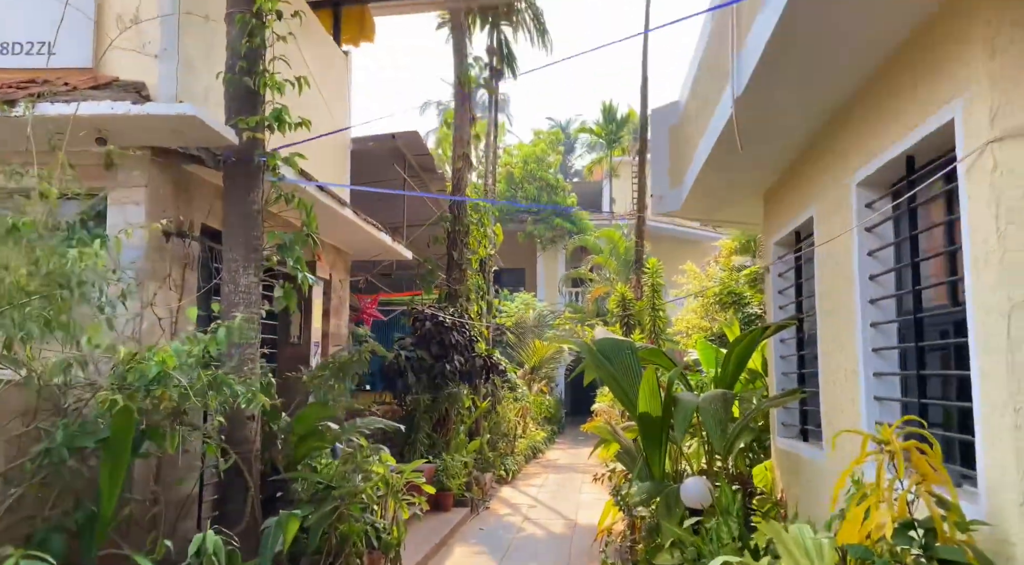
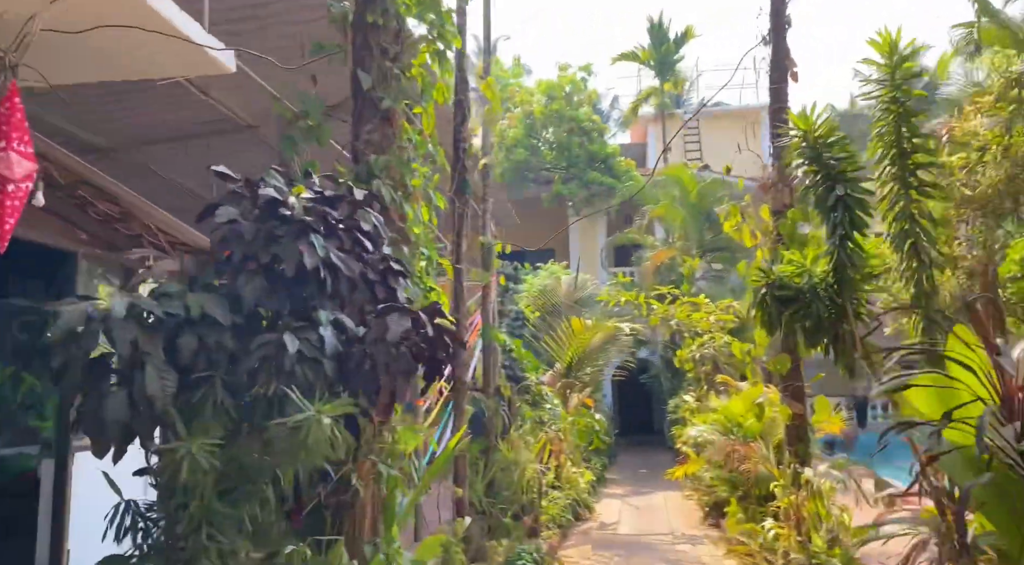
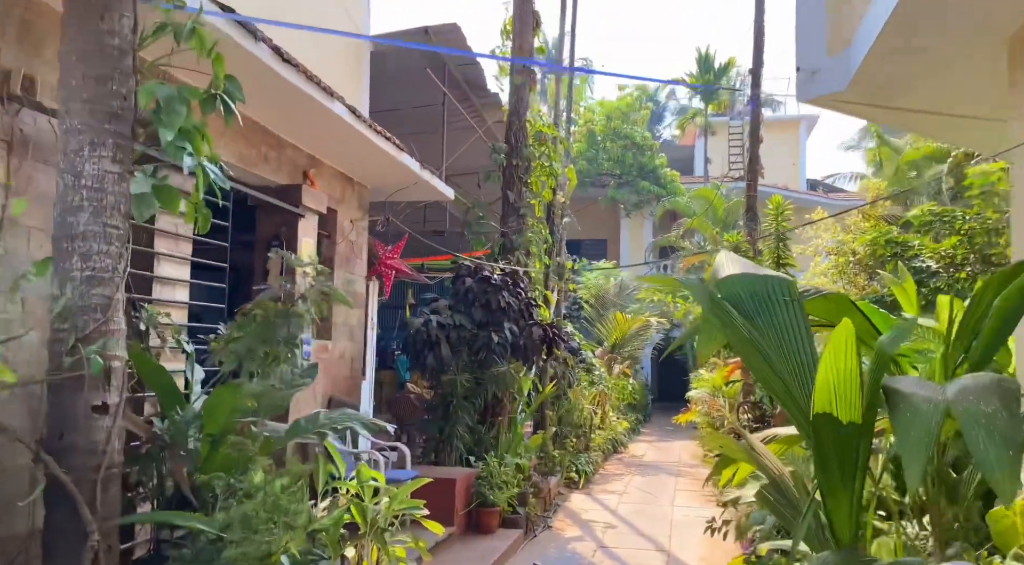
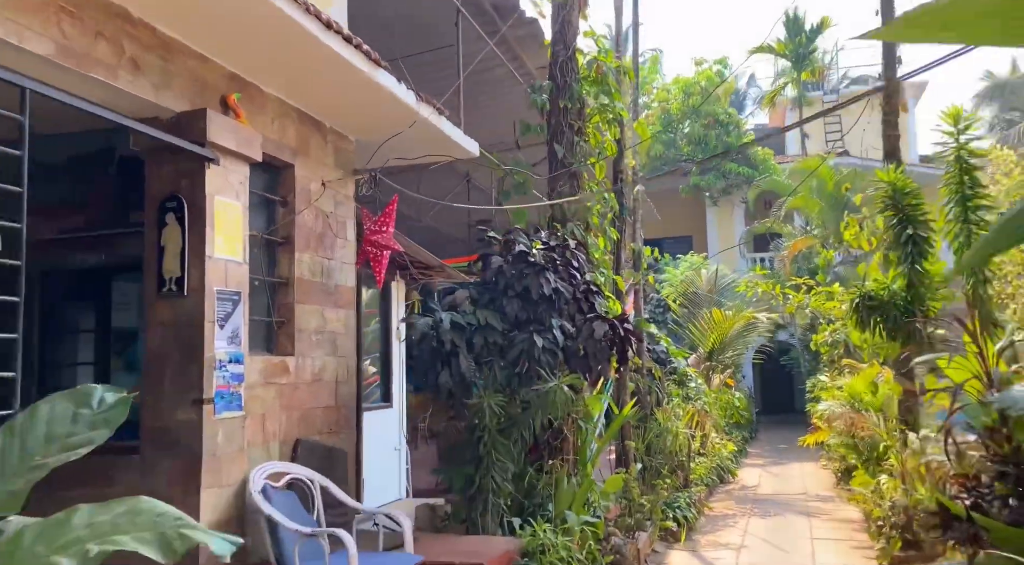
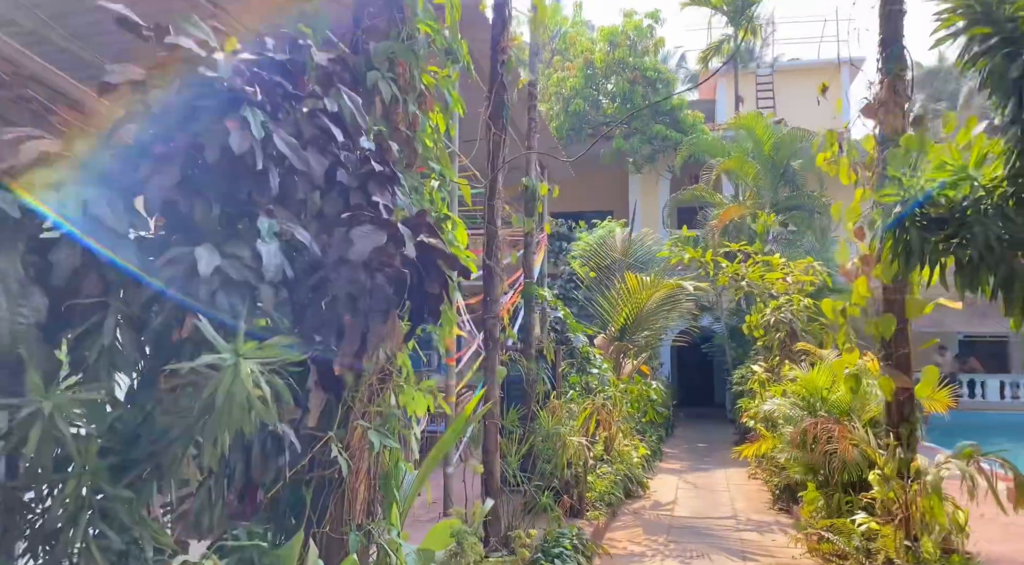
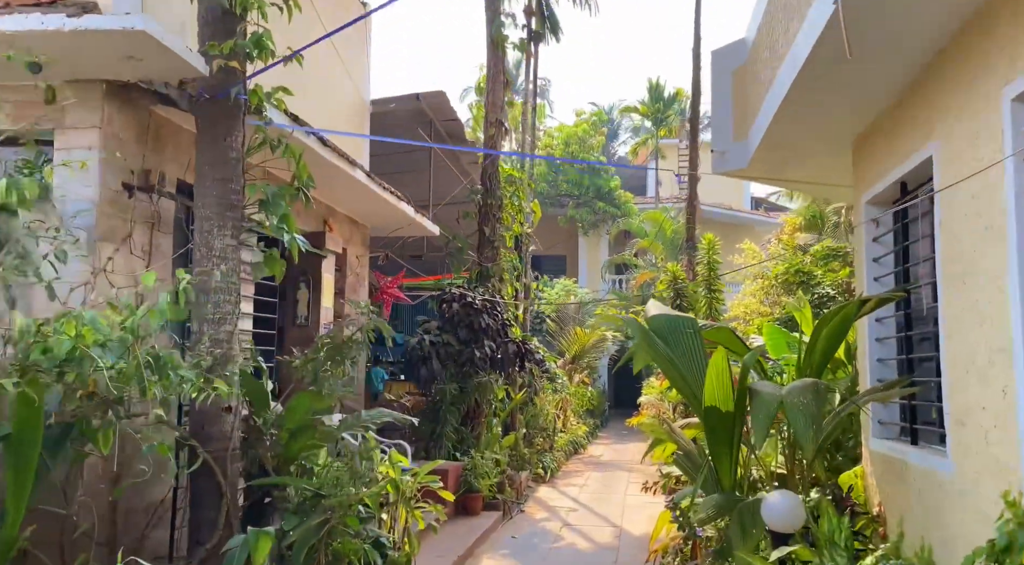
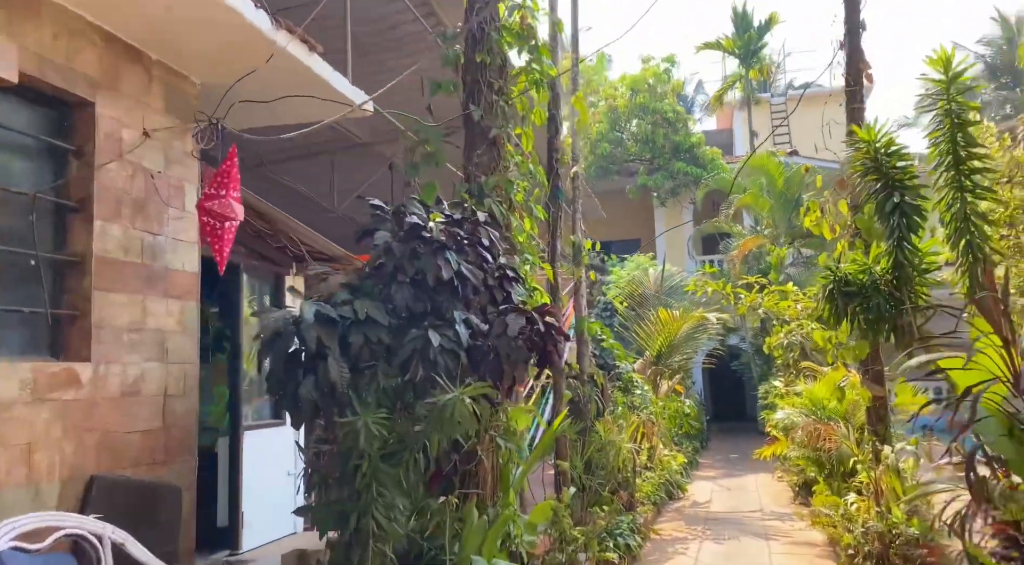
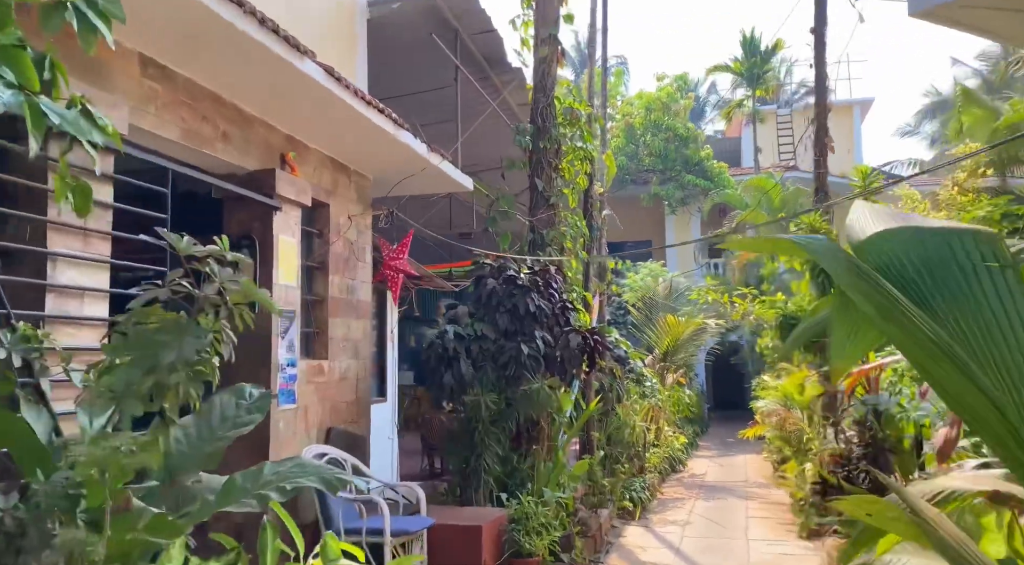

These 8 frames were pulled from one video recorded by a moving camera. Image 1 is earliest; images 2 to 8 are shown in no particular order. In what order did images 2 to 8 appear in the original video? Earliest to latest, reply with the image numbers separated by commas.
6, 3, 8, 4, 7, 2, 5
